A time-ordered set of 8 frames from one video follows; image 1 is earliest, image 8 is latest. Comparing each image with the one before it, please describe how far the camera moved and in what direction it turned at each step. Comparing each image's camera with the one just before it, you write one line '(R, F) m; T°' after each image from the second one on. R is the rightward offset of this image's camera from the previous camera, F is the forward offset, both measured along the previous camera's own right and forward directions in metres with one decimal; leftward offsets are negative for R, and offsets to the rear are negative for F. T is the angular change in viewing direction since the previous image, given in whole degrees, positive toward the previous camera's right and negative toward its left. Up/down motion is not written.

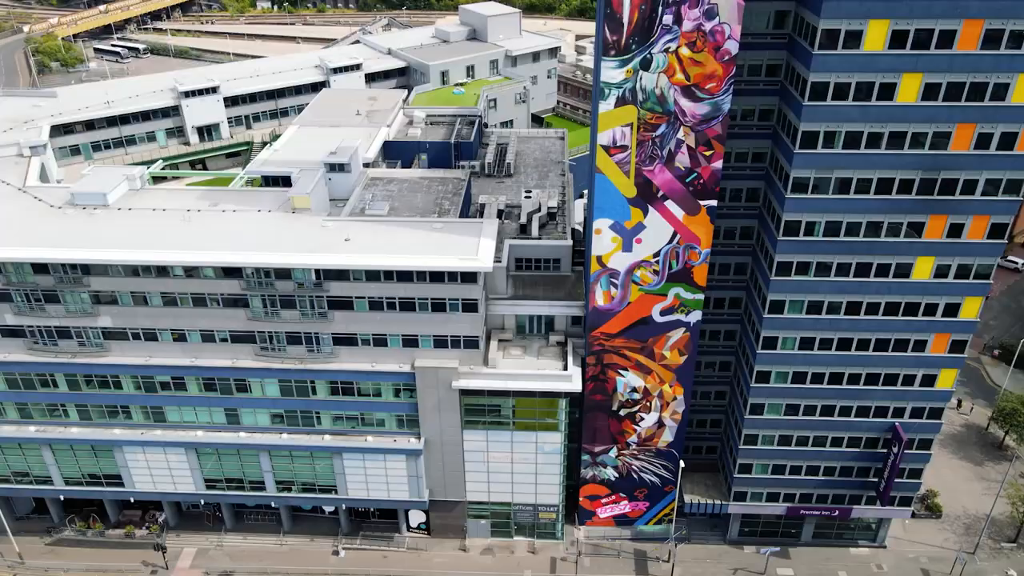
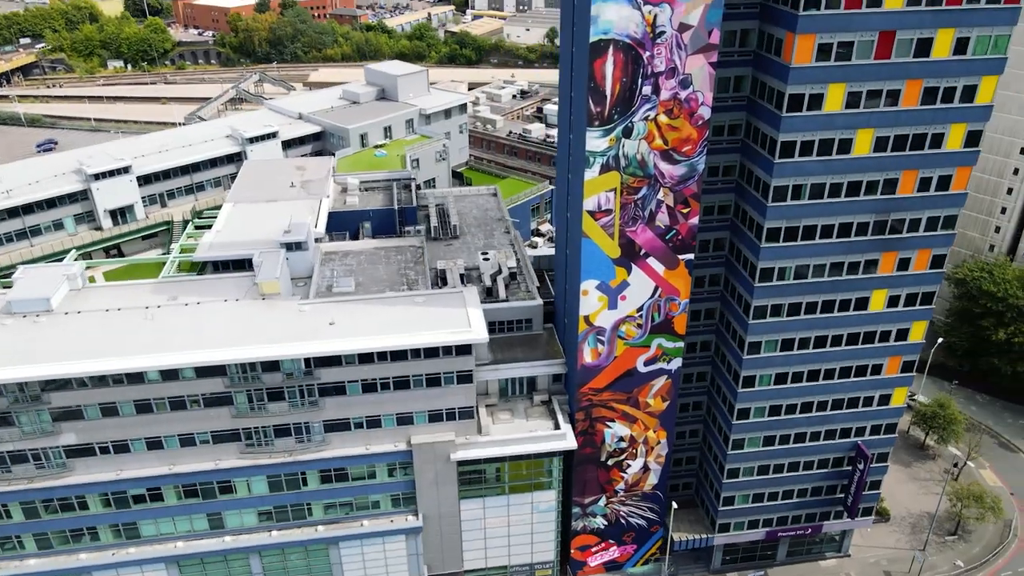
(-8.0, -0.1) m; +10°
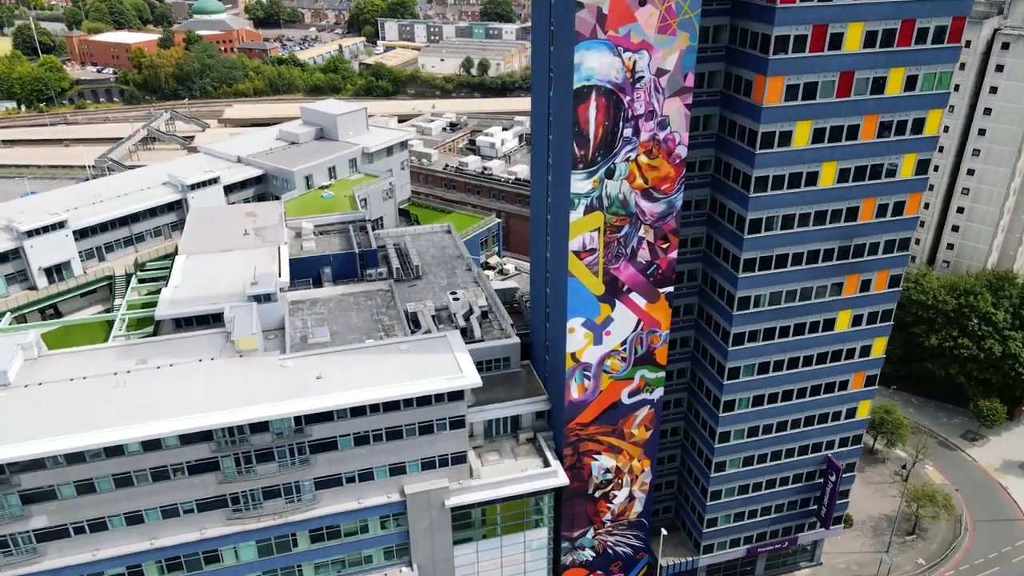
(-4.8, 0.0) m; +6°
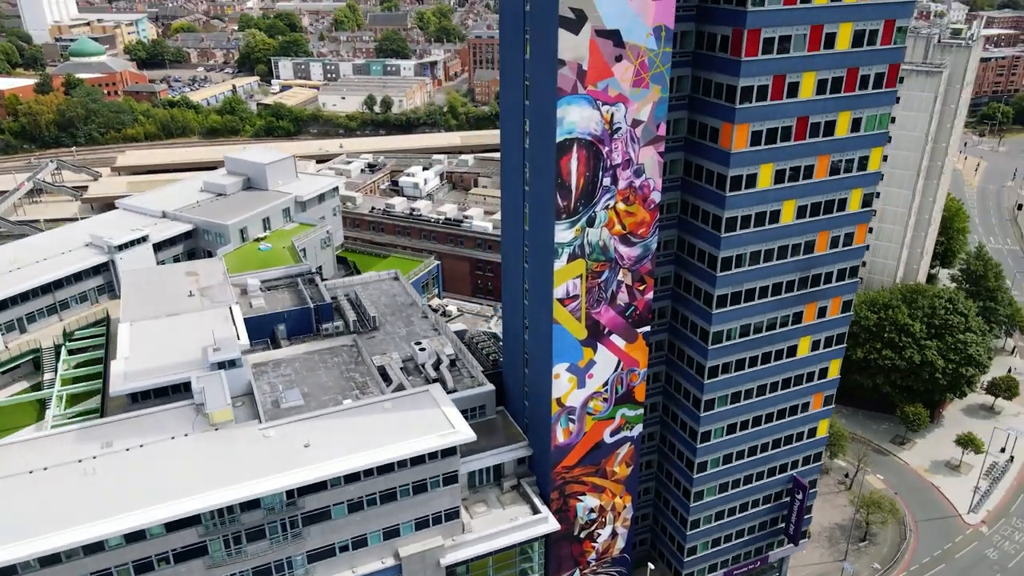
(-5.6, +0.1) m; +8°
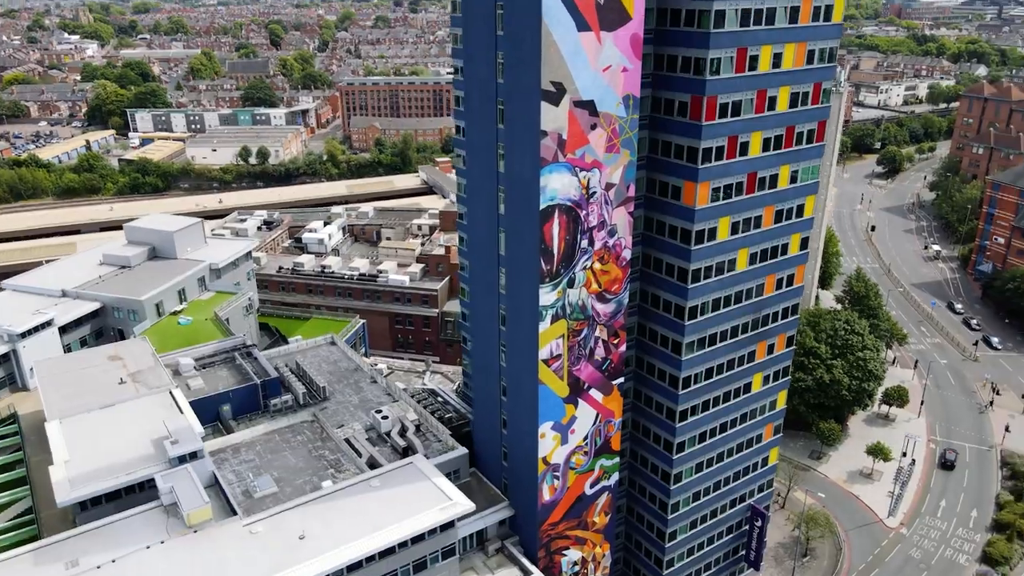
(-7.4, +0.2) m; +10°
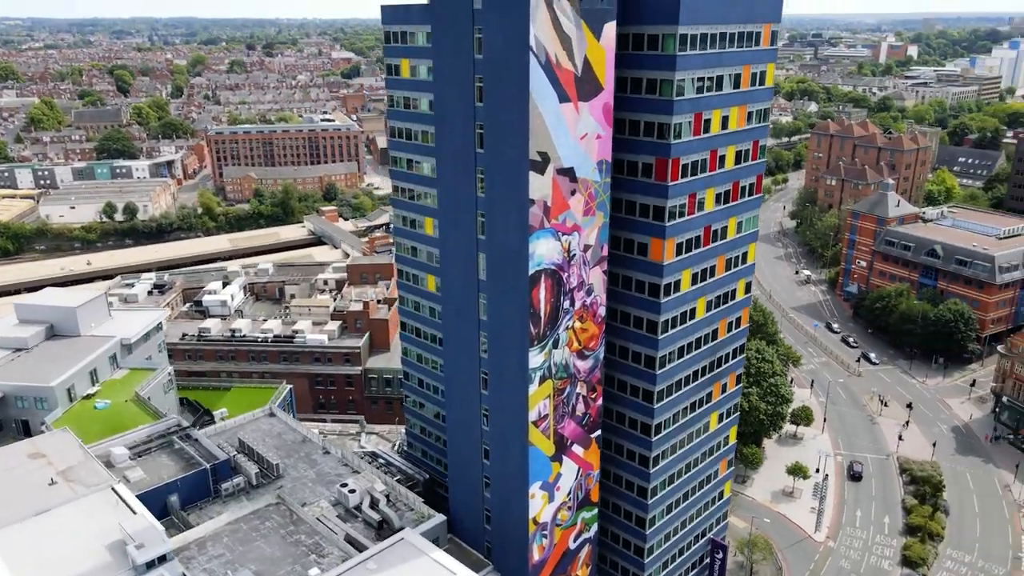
(-7.6, +0.2) m; +10°
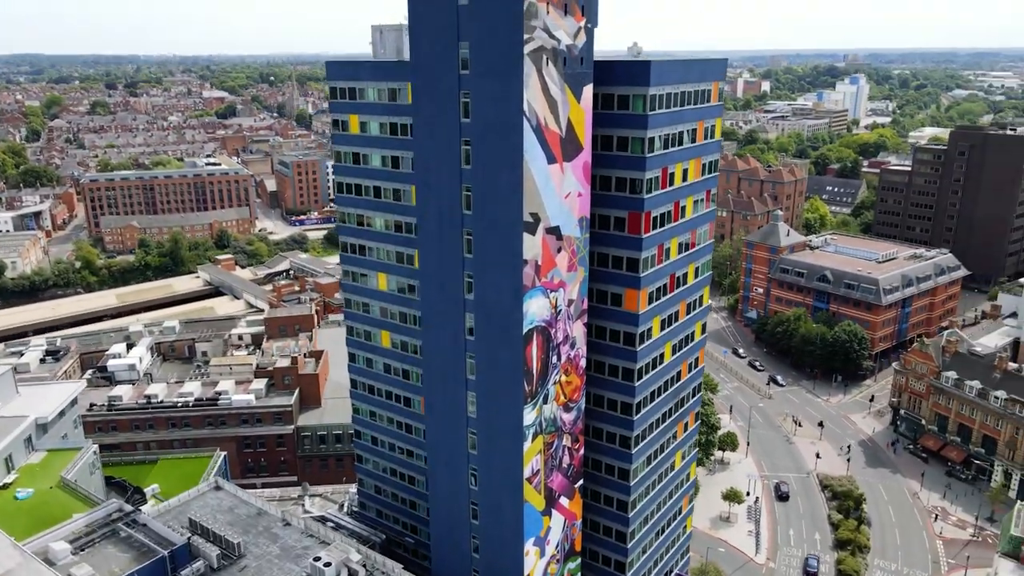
(-6.8, +0.3) m; +9°
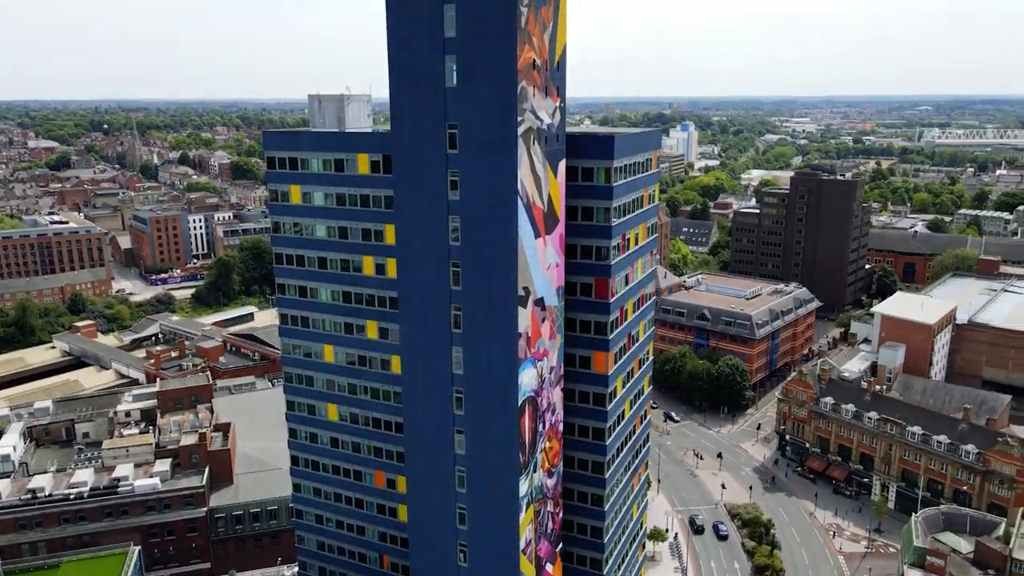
(-8.5, -0.1) m; +11°
